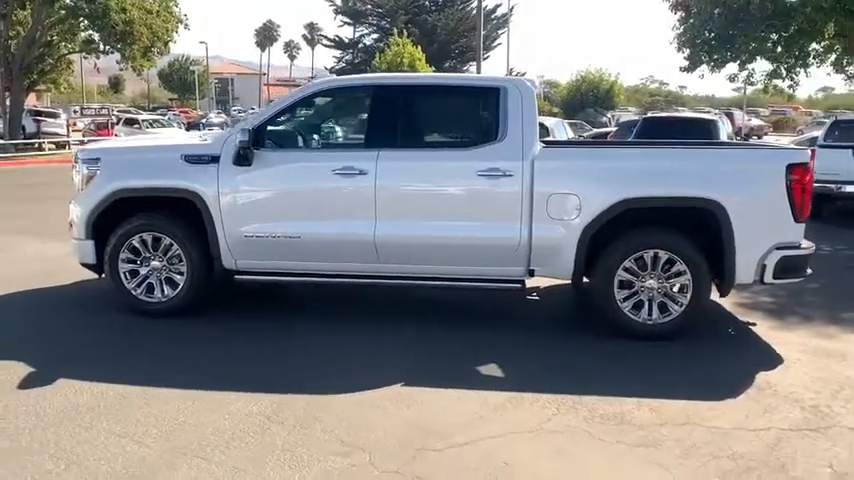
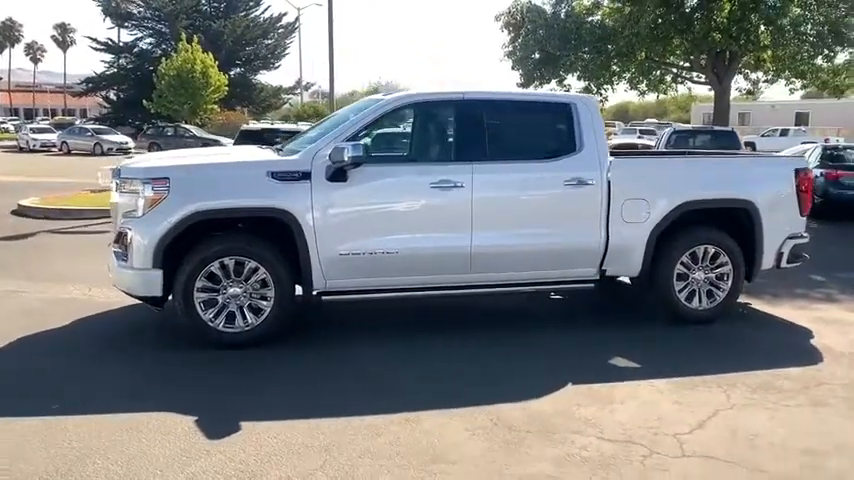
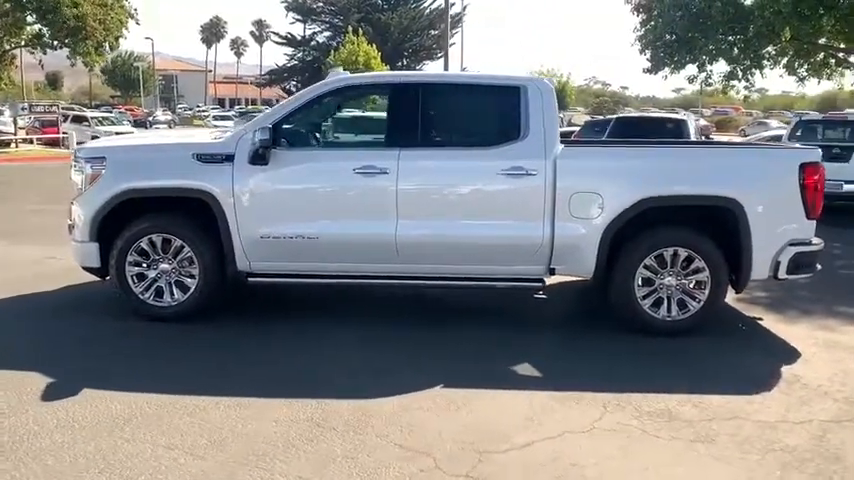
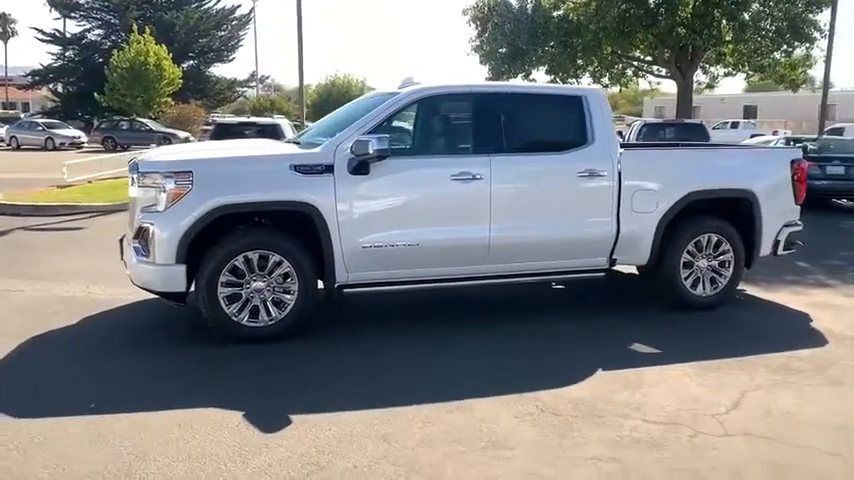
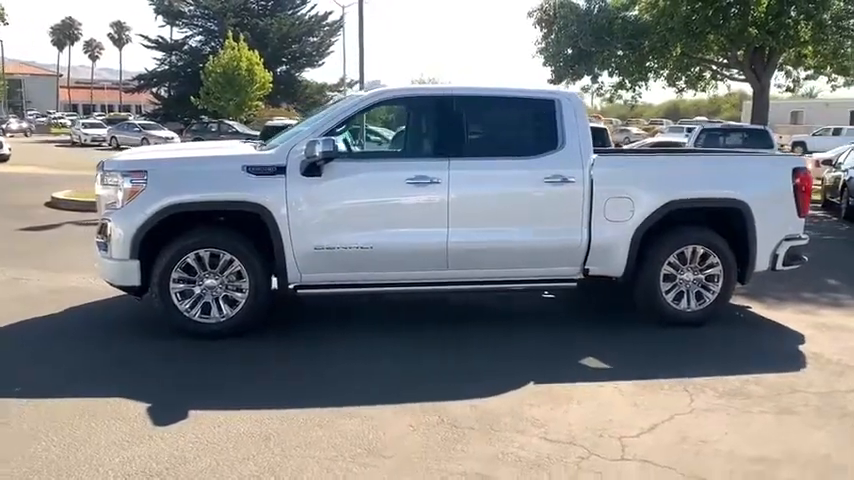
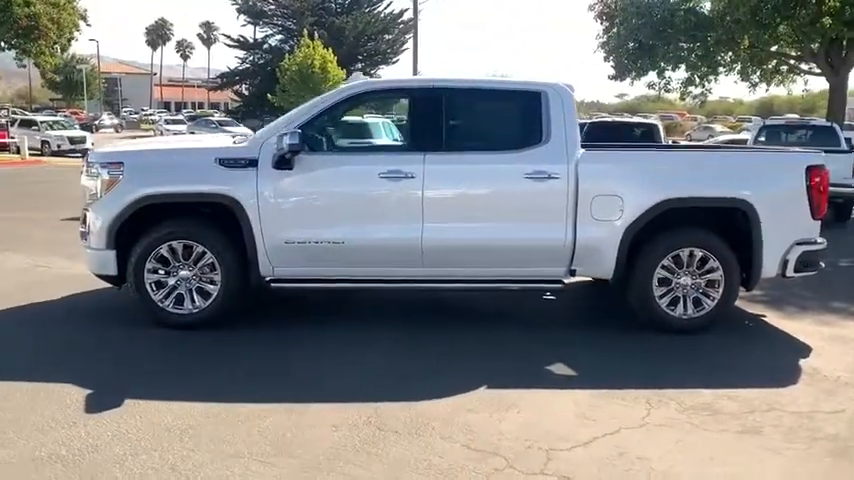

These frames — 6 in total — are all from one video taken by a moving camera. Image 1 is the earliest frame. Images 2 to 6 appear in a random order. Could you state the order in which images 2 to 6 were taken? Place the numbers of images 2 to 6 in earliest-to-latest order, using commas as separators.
3, 6, 5, 2, 4
